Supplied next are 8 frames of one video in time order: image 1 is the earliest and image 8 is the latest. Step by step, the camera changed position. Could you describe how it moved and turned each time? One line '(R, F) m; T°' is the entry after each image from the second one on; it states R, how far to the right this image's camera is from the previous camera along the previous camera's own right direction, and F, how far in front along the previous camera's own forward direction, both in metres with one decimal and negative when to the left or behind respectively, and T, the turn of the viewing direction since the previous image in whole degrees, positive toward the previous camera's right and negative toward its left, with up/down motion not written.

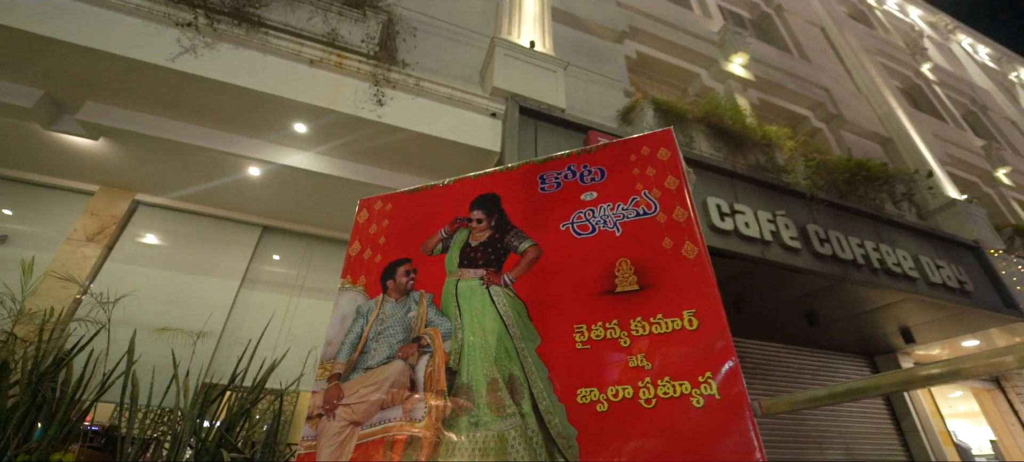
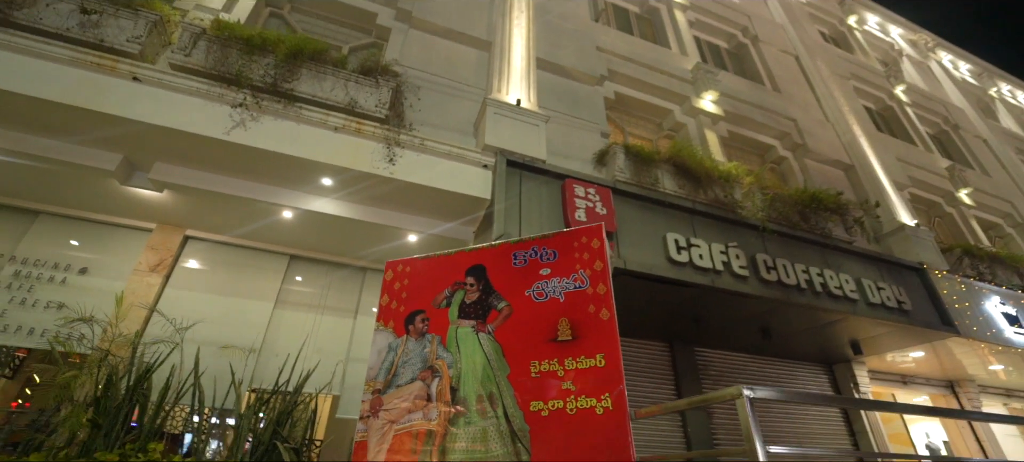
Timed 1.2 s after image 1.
(+0.1, -0.7) m; 0°
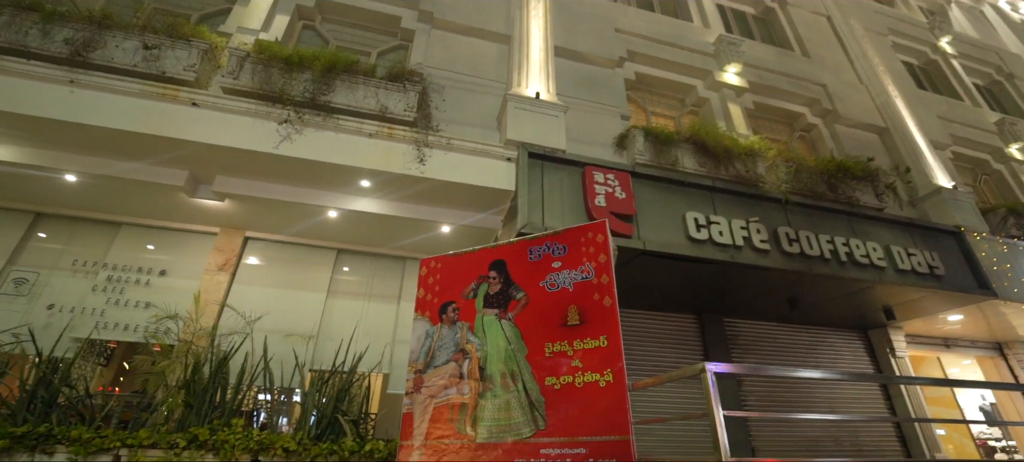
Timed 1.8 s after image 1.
(+0.1, -0.3) m; -4°
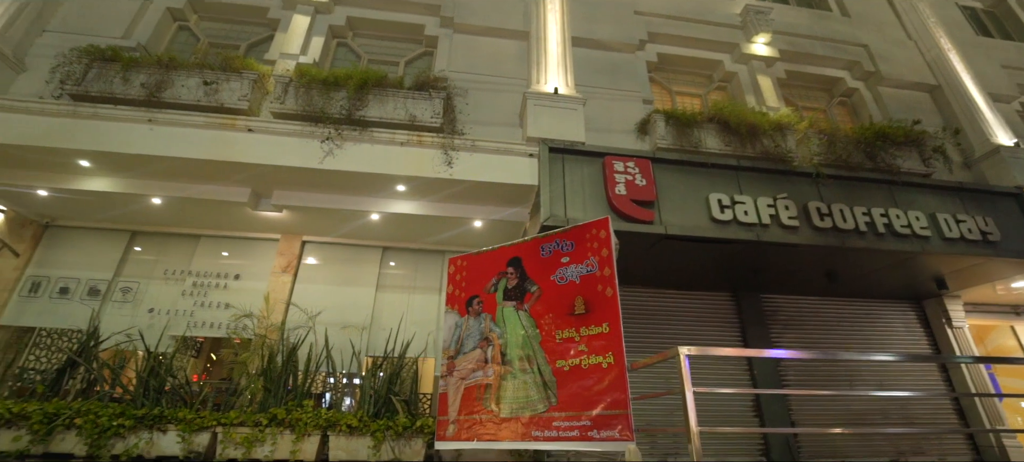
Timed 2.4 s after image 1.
(+0.2, -0.3) m; -6°
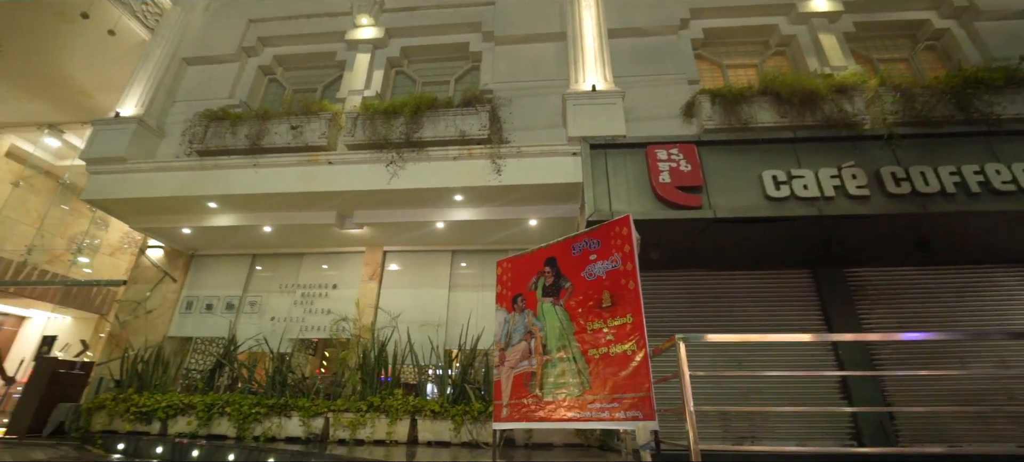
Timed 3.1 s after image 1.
(+0.4, -0.3) m; -11°
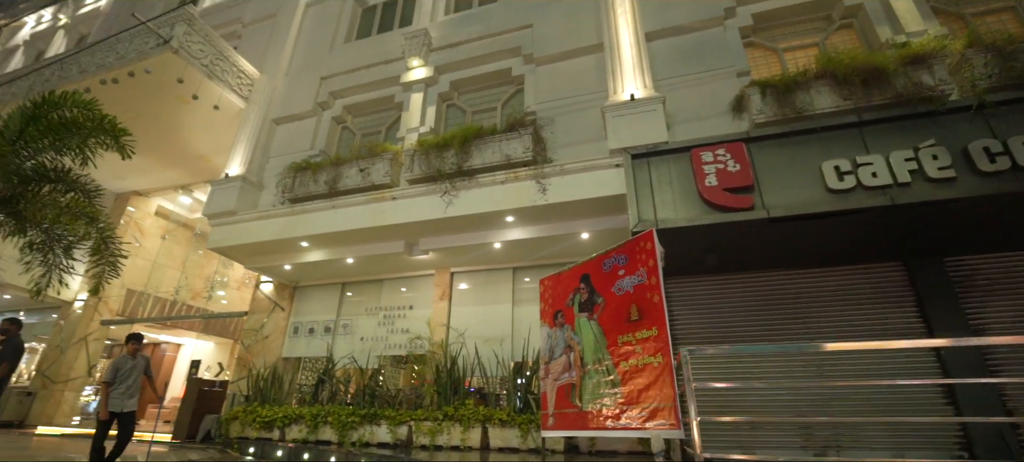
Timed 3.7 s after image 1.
(+0.4, -0.2) m; -11°
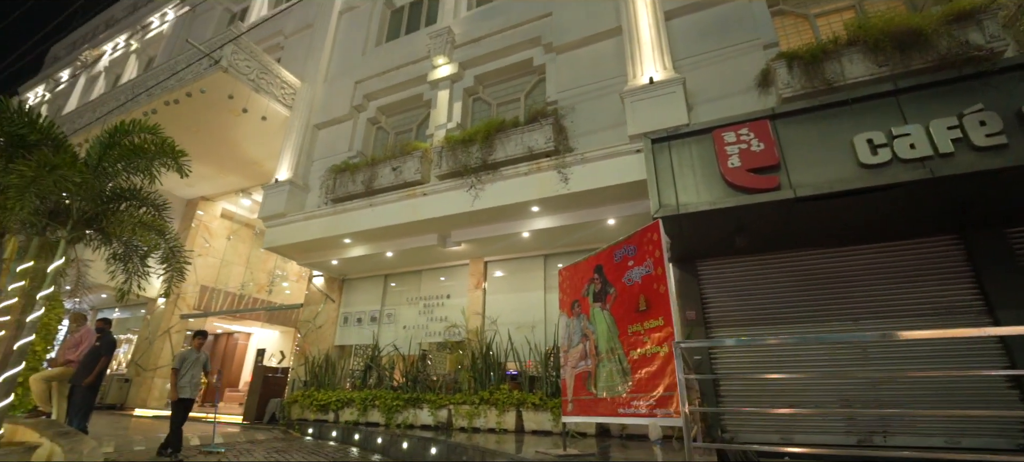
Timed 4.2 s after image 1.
(+0.3, -0.1) m; -6°
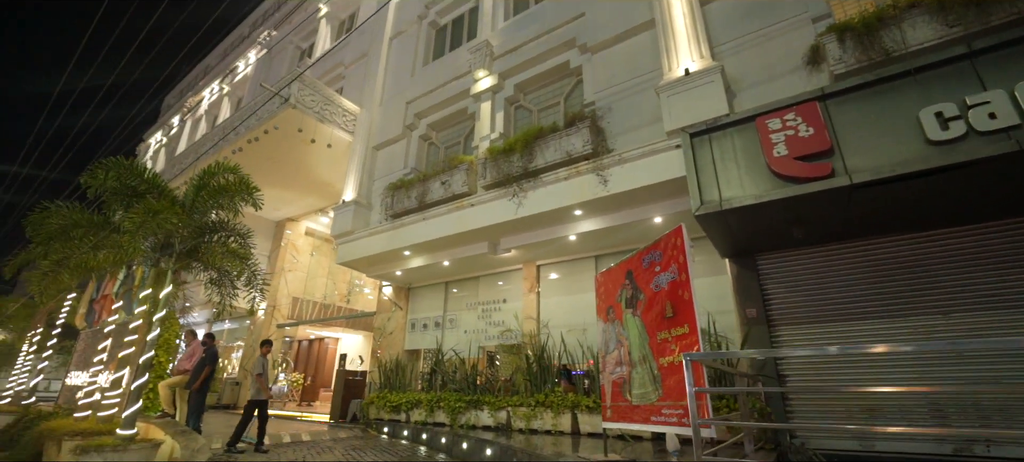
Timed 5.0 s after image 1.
(+0.4, -0.1) m; -10°
